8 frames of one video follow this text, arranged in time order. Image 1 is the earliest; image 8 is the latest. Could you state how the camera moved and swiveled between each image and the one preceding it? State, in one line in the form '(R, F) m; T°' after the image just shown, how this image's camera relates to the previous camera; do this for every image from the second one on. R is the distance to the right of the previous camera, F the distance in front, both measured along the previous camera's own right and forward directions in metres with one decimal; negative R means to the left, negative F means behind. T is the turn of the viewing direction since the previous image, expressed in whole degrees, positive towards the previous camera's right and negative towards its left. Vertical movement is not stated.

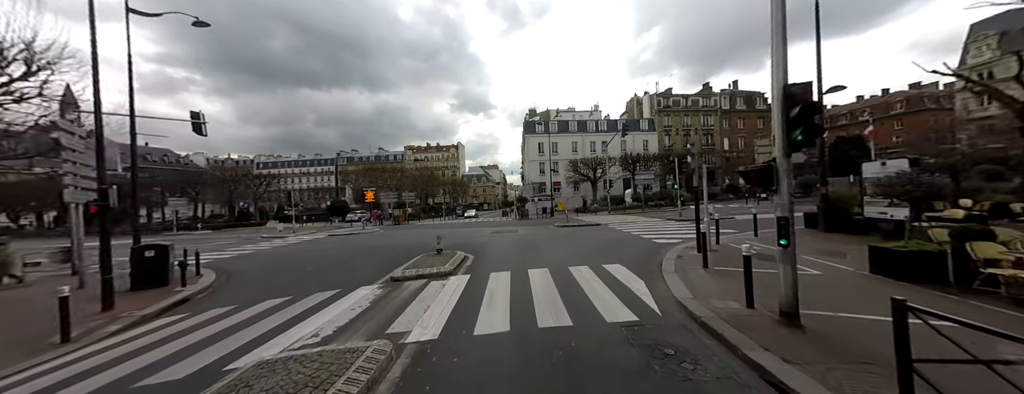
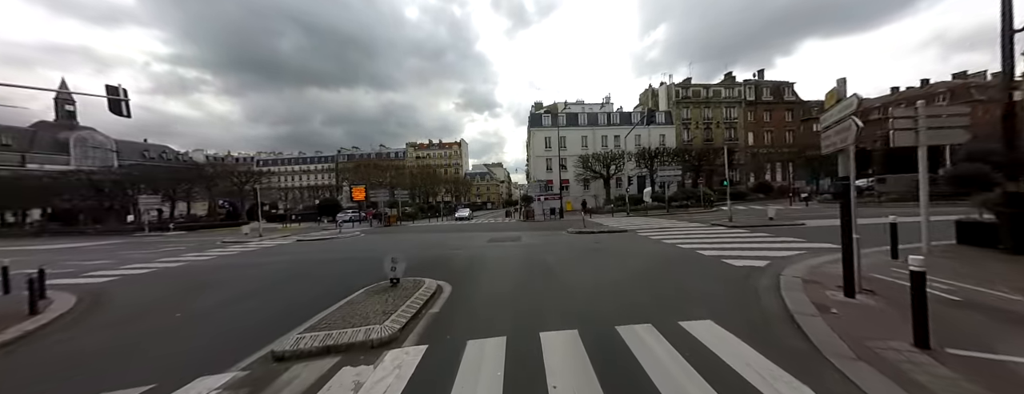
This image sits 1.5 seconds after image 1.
(+0.1, +3.5) m; -1°
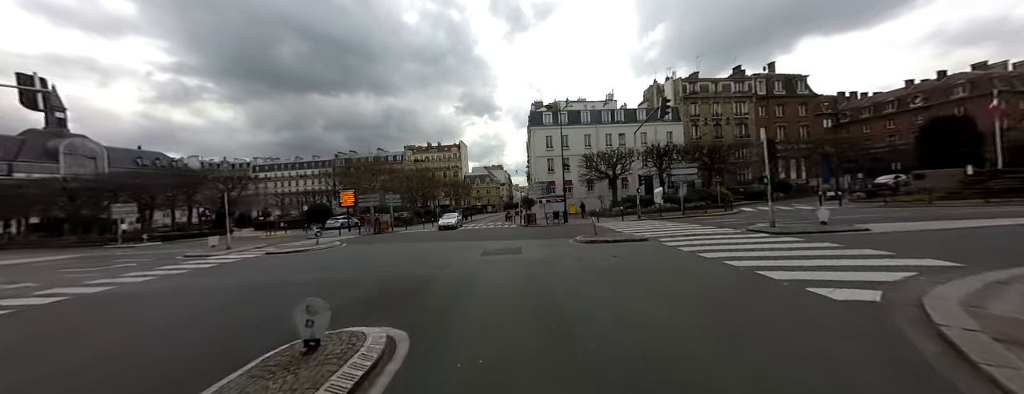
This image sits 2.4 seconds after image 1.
(+0.2, +2.2) m; 0°
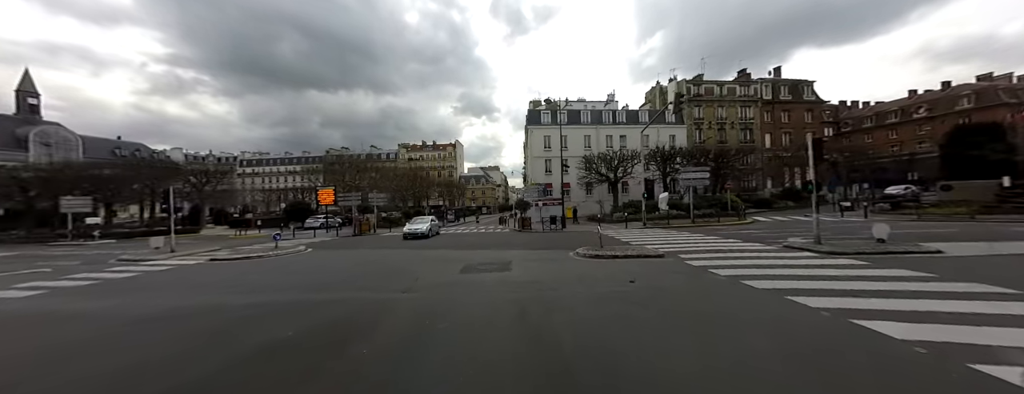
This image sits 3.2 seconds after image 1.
(+0.3, +2.1) m; +1°
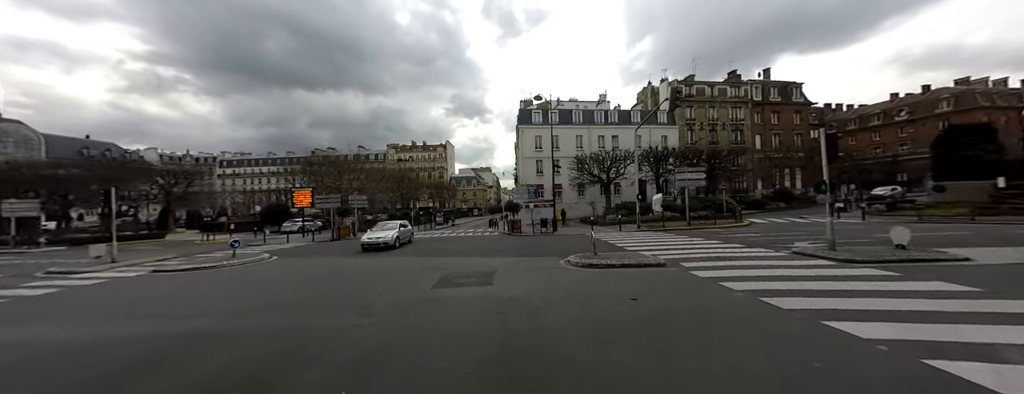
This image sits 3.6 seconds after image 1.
(+0.3, +1.1) m; +2°
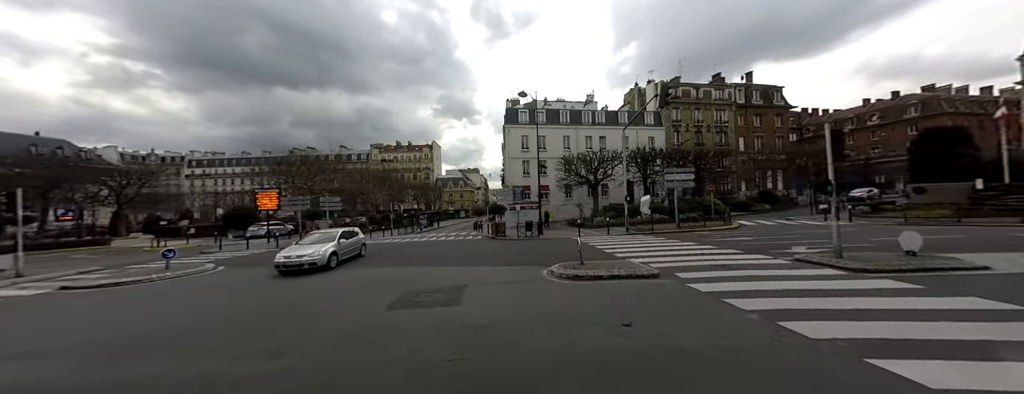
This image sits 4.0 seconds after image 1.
(+0.4, +1.1) m; +2°
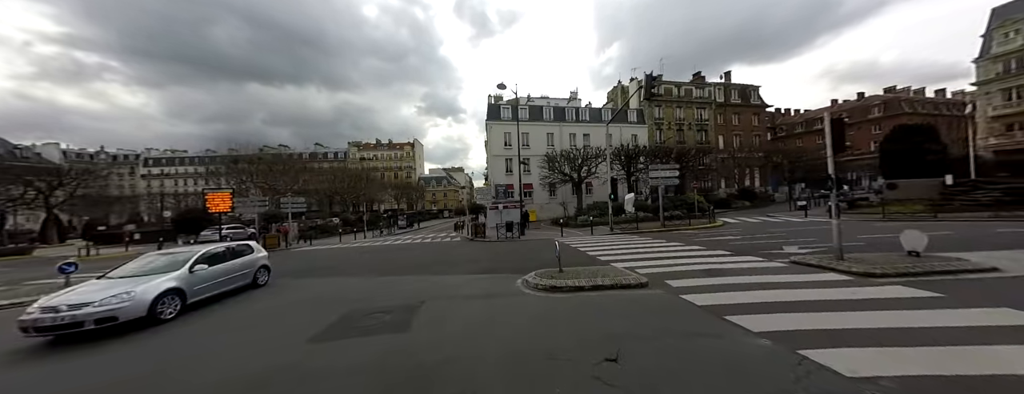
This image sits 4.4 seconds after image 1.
(+0.5, +1.1) m; +3°
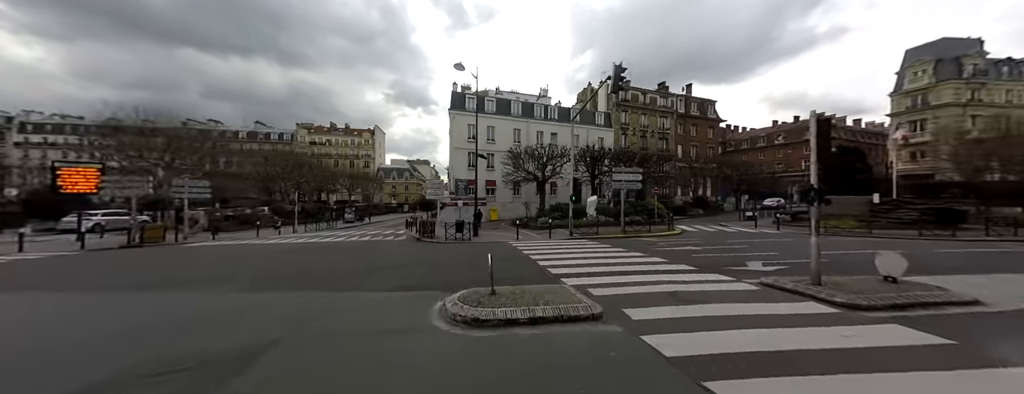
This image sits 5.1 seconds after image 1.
(+1.0, +1.8) m; +7°
